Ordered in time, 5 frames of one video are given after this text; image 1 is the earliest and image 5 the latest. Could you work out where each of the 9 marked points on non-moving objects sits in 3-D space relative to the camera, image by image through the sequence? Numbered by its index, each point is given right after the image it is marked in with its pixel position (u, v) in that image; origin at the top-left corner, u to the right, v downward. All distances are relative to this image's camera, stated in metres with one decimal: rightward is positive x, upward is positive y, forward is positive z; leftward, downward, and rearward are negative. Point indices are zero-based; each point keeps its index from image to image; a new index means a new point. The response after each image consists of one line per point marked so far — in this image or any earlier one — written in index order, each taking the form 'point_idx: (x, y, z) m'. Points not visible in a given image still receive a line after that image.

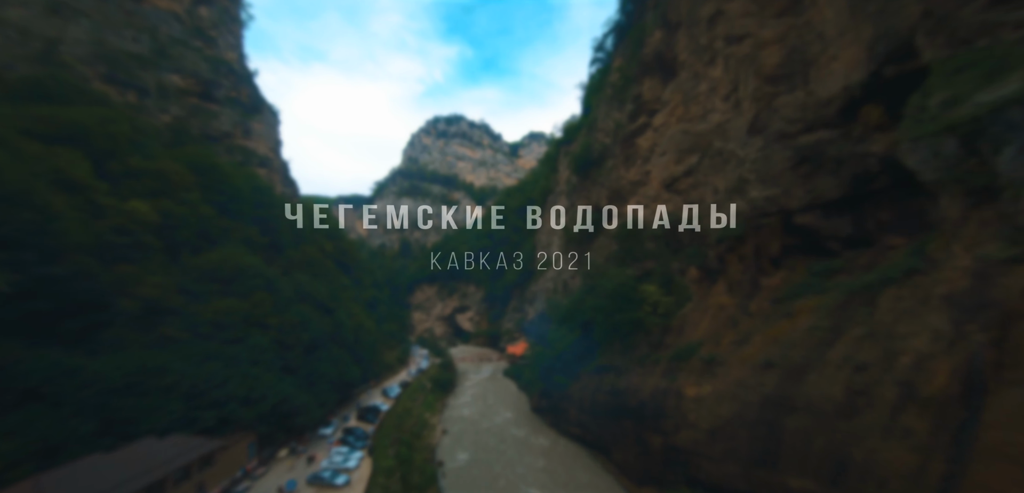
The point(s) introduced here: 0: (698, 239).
0: (+7.8, +0.3, +16.4) m
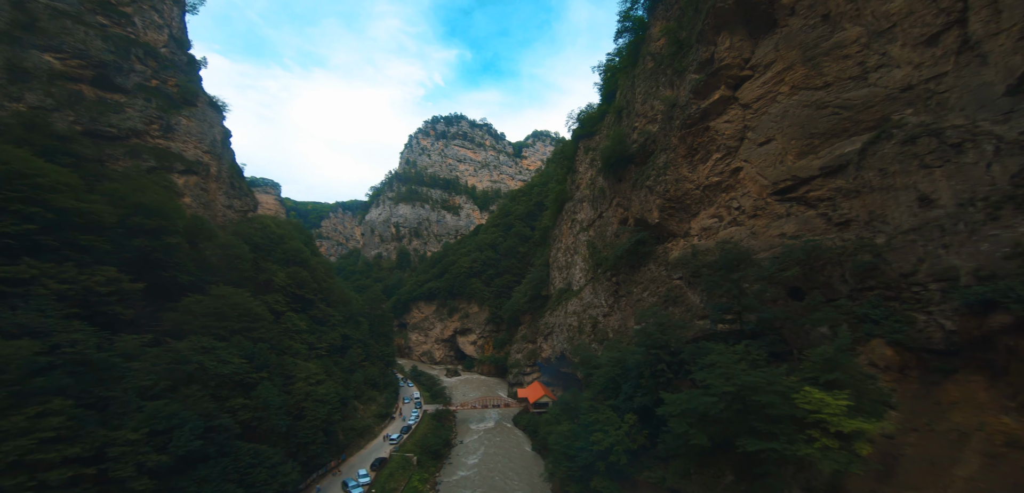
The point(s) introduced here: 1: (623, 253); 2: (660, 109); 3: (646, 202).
0: (+8.3, -1.0, +8.8) m
1: (+5.5, -0.3, +19.2) m
2: (+7.2, +6.7, +19.1) m
3: (+6.3, +2.1, +18.0) m
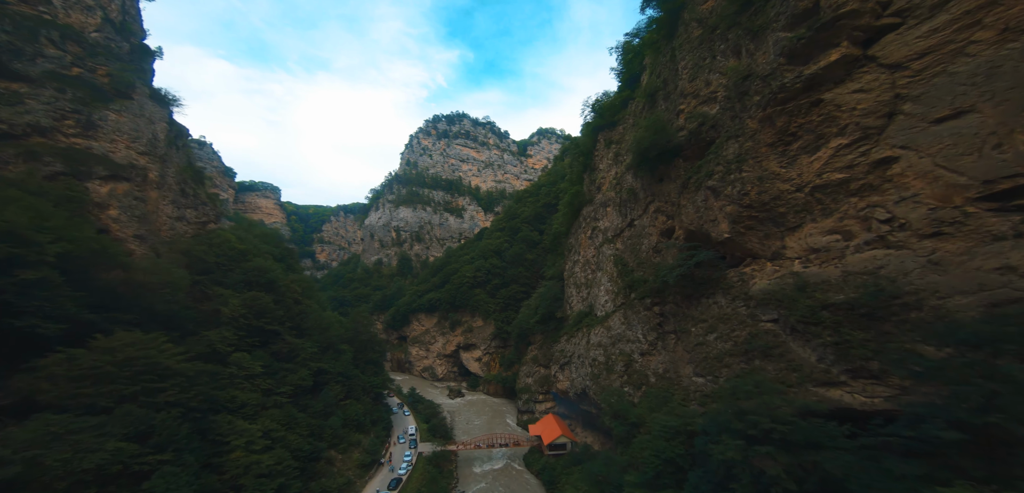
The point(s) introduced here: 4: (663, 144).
0: (+8.7, -1.8, +3.9) m
1: (+5.9, -1.1, +14.4) m
2: (+7.6, +5.9, +14.2) m
3: (+6.7, +1.3, +13.1) m
4: (+6.2, +4.1, +15.9) m
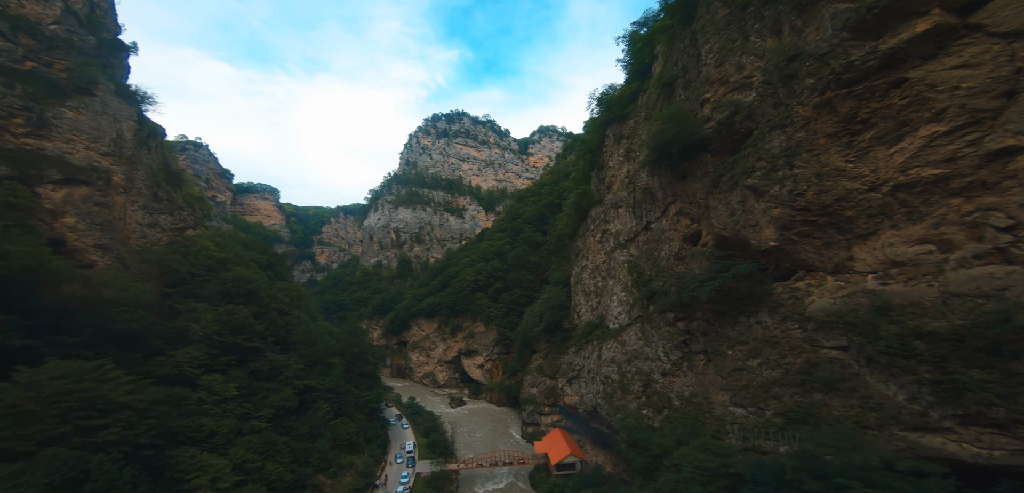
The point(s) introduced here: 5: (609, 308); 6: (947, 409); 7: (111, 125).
0: (+8.8, -2.0, +1.9) m
1: (+6.0, -1.4, +12.4) m
2: (+7.6, +5.6, +12.2) m
3: (+6.8, +1.0, +11.1) m
4: (+6.3, +3.9, +14.0) m
5: (+4.9, -3.1, +19.8) m
6: (+7.7, -2.9, +6.9) m
7: (-19.3, +5.9, +18.8) m
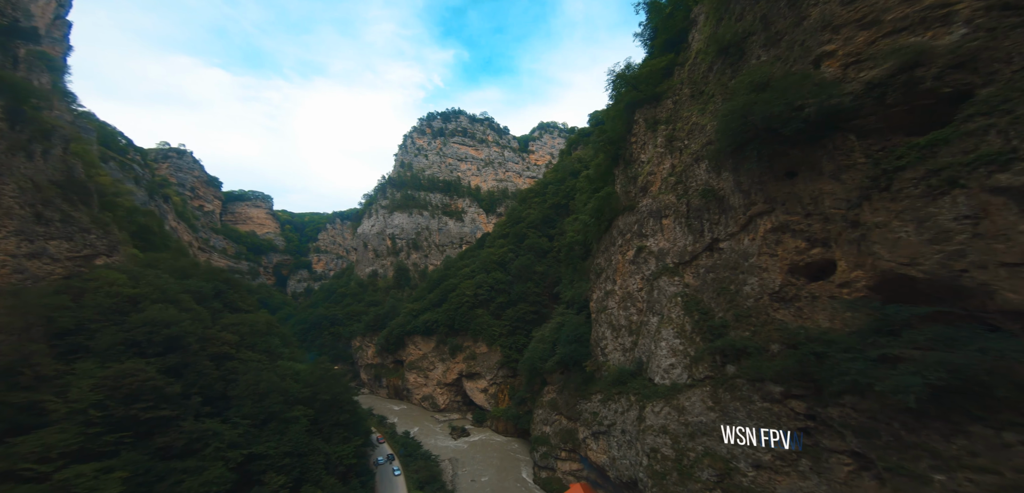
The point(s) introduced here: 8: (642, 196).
0: (+9.0, -2.8, -3.4) m
1: (+6.3, -2.2, +7.1) m
2: (+7.7, +4.8, +6.8) m
3: (+6.9, +0.2, +5.8) m
4: (+6.4, +3.0, +8.6) m
5: (+5.2, -4.0, +14.5) m
6: (+7.9, -3.7, +1.6) m
7: (-19.3, +4.3, +13.6) m
8: (+5.6, +2.2, +16.5) m
